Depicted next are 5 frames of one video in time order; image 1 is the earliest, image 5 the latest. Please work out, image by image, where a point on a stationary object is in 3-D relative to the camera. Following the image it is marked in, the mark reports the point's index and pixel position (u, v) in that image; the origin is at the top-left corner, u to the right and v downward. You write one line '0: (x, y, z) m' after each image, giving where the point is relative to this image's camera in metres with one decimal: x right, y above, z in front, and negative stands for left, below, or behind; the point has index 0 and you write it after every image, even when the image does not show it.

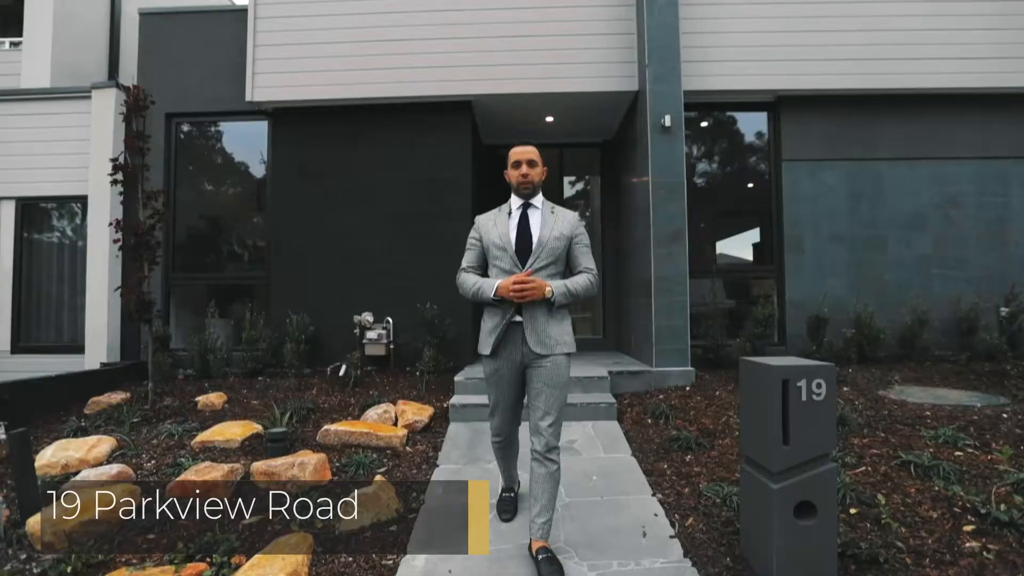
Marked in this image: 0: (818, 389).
0: (+1.1, -0.4, +2.2) m
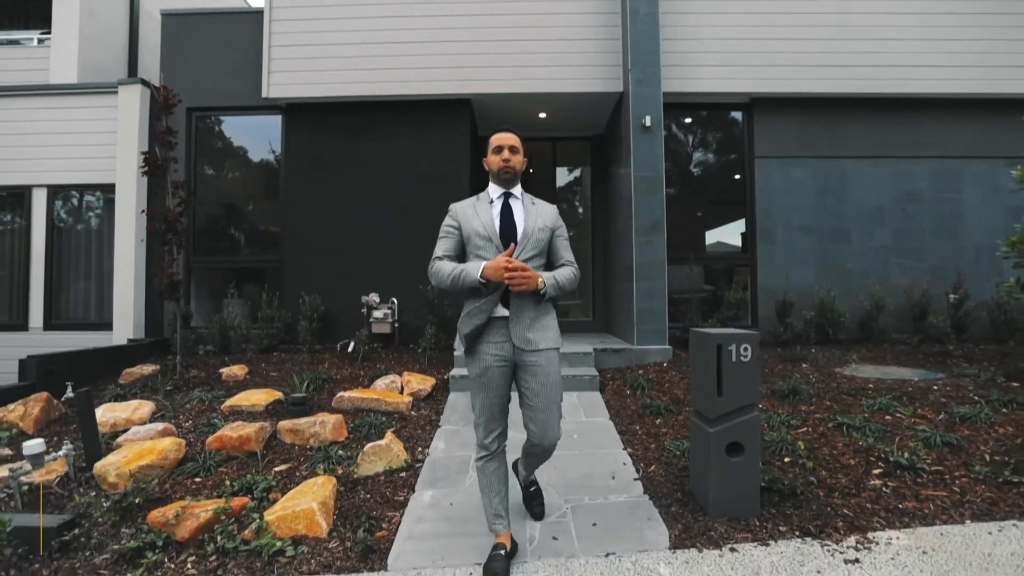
0: (+1.1, -0.3, +2.7) m
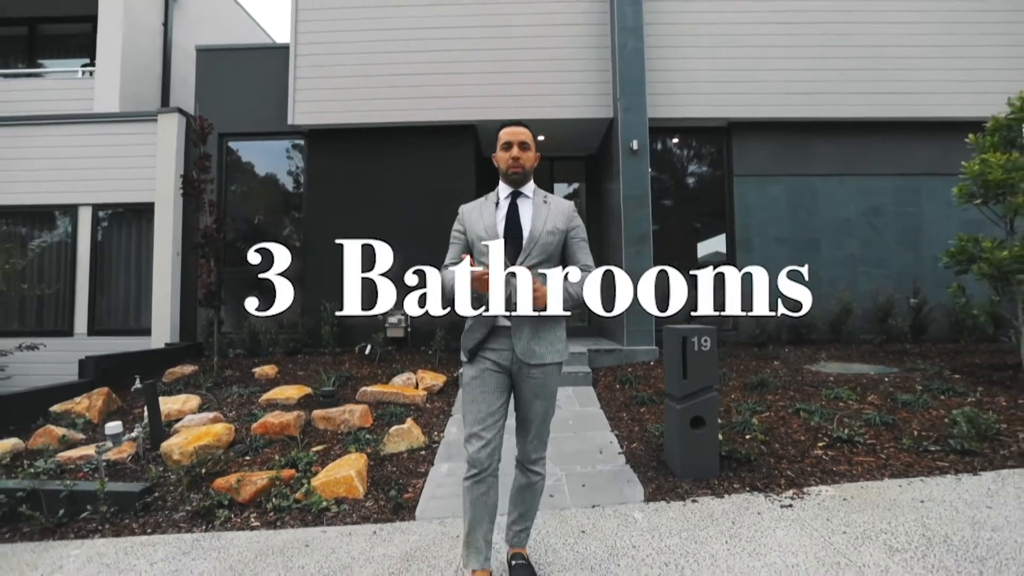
0: (+1.1, -0.3, +3.3) m
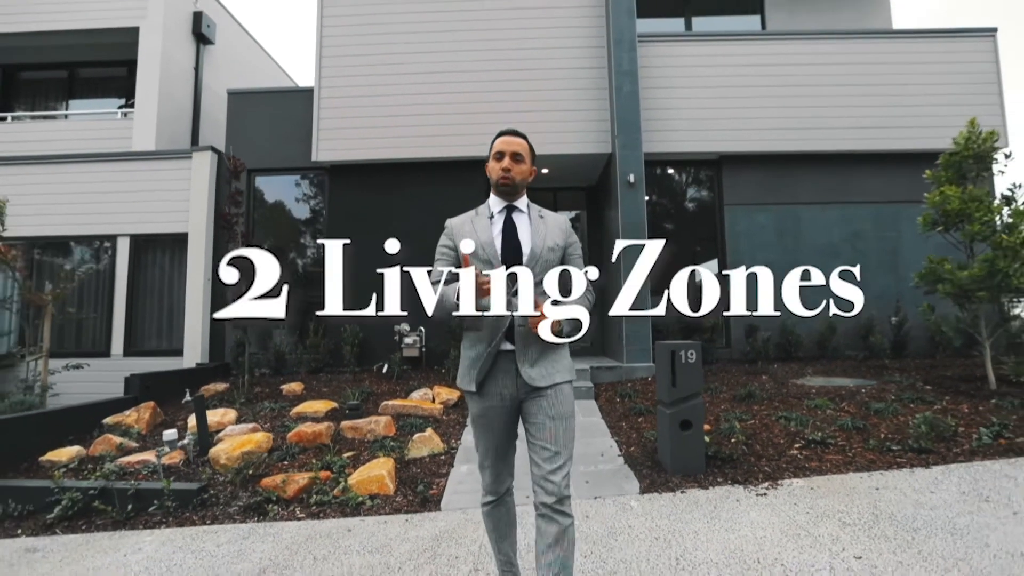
0: (+1.2, -0.4, +3.8) m
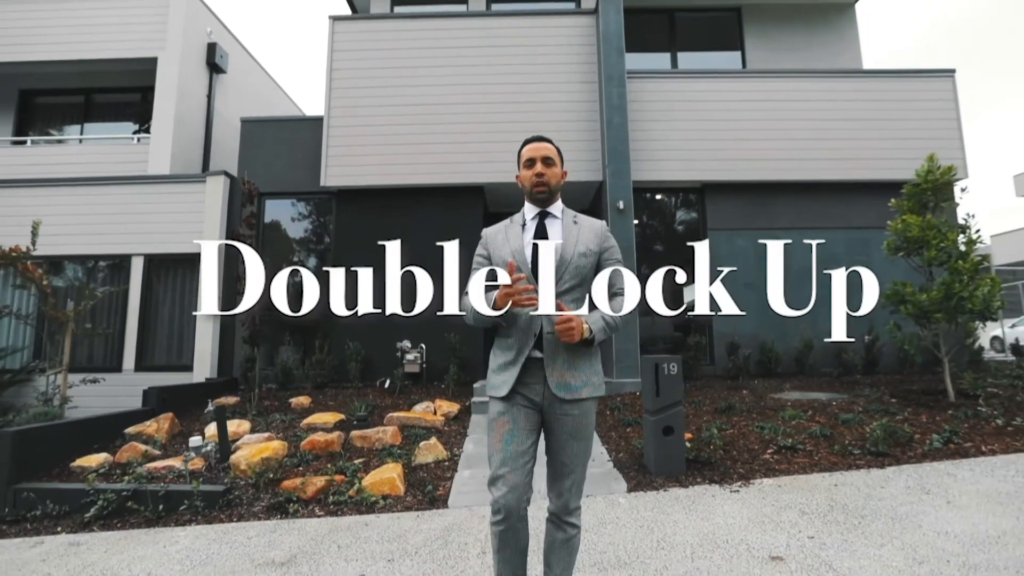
0: (+1.2, -0.6, +4.3) m
